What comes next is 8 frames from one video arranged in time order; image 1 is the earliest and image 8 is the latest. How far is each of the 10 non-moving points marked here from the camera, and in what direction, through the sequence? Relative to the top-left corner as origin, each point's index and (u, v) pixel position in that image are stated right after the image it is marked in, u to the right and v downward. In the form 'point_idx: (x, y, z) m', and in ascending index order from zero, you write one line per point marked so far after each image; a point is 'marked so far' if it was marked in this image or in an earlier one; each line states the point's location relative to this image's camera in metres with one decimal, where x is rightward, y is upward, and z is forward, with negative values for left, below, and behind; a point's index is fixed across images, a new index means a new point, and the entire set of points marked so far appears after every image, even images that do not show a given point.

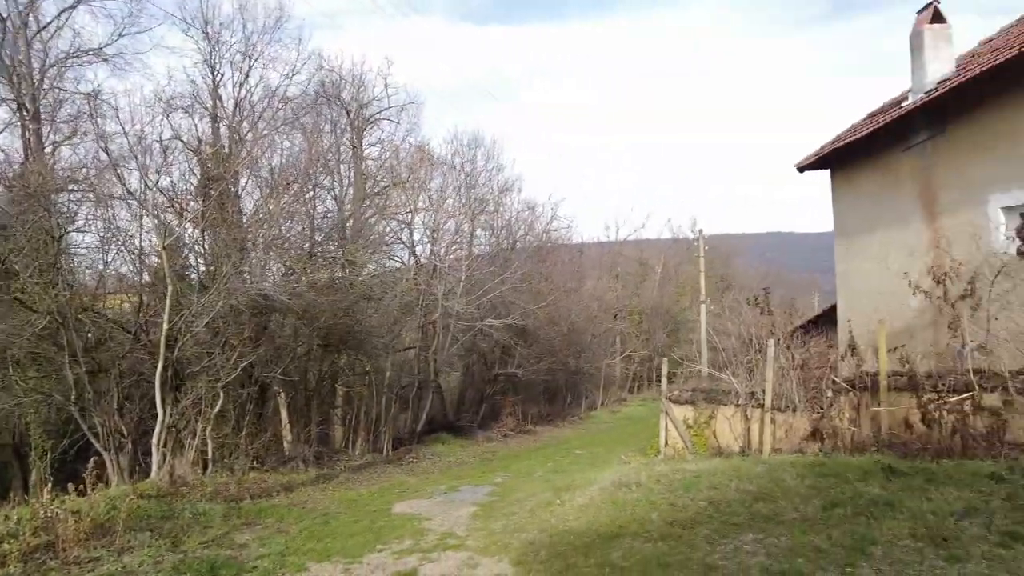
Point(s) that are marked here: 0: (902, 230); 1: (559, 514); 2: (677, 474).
0: (+6.3, +0.9, +10.6) m
1: (+0.5, -2.4, +7.0) m
2: (+1.9, -2.1, +7.6) m
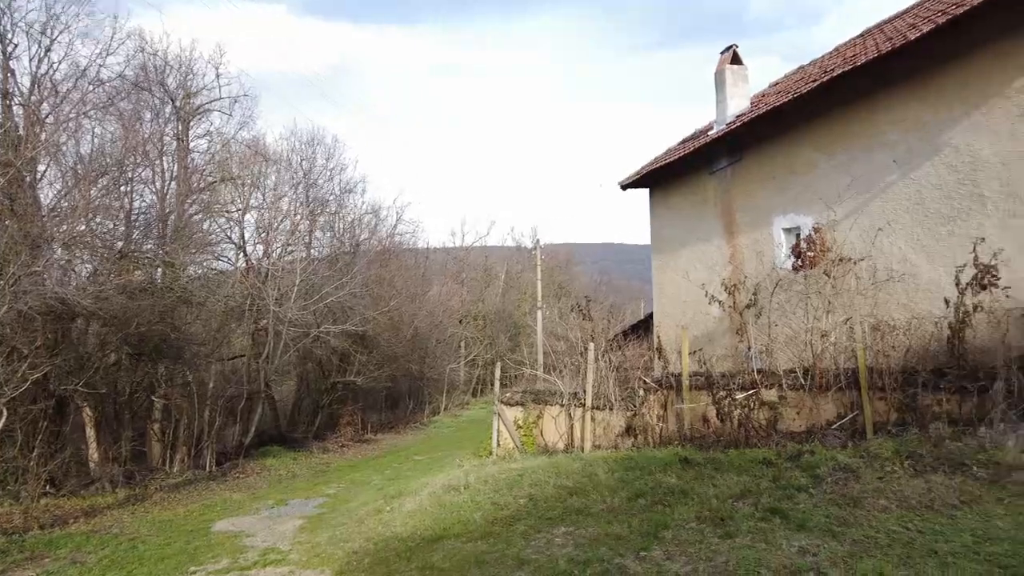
0: (+3.6, +0.7, +11.8) m
1: (-1.3, -2.5, +7.0) m
2: (-0.1, -2.2, +7.9) m
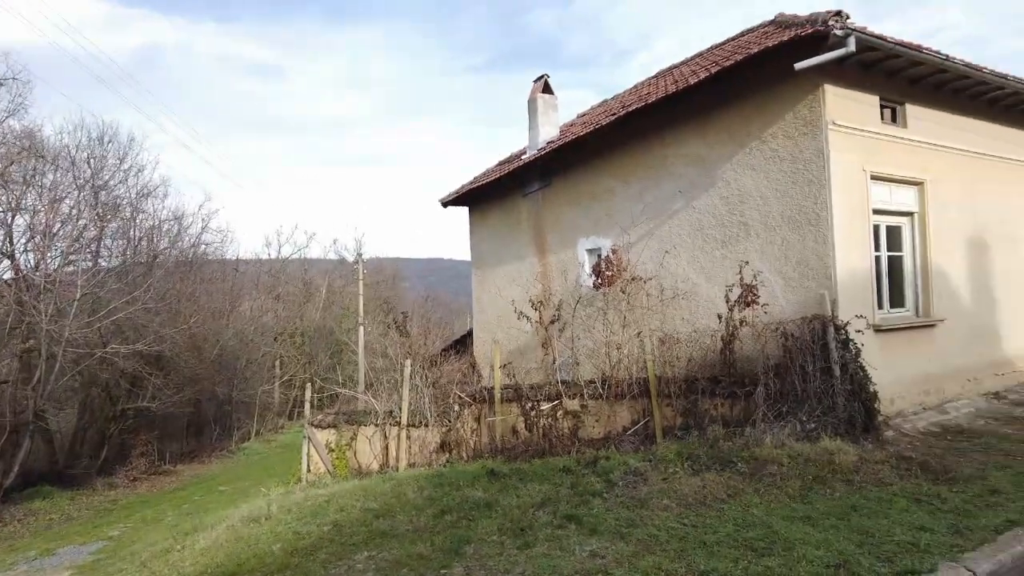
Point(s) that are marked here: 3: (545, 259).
0: (+0.3, +0.4, +12.3) m
1: (-3.2, -2.6, +6.3) m
2: (-2.3, -2.4, +7.5) m
3: (+0.6, +0.5, +11.8) m
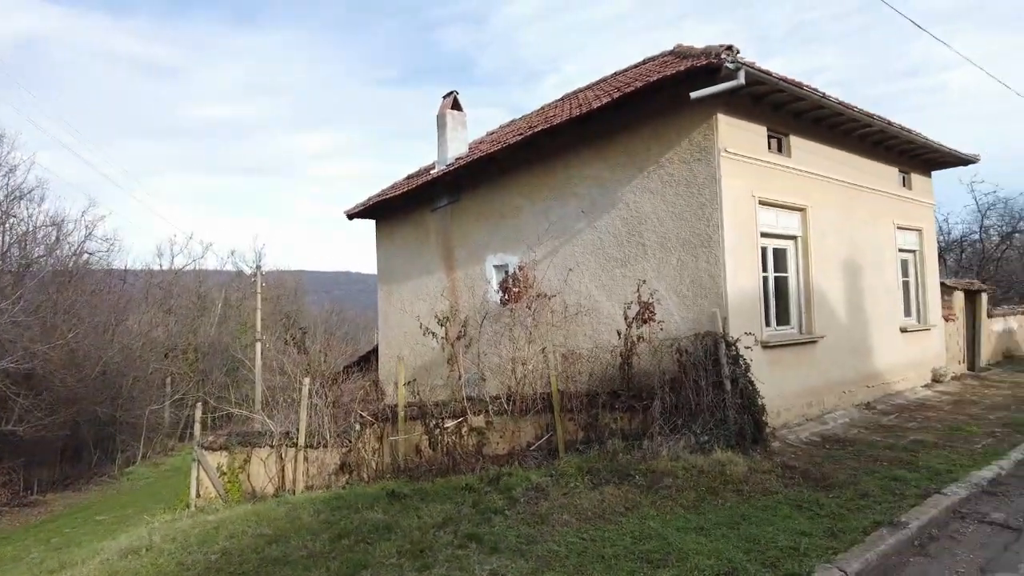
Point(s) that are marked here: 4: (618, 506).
0: (-1.5, +0.1, +12.2) m
1: (-4.1, -2.7, +5.7) m
2: (-3.3, -2.6, +7.0) m
3: (-1.1, +0.2, +11.8) m
4: (+0.9, -1.8, +5.4) m
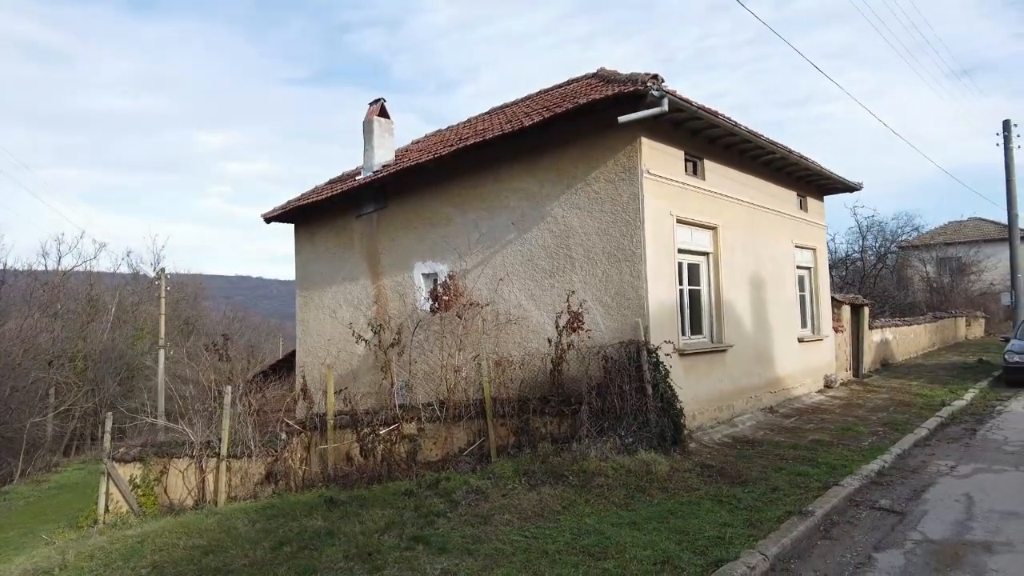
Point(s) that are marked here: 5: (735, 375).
0: (-2.8, 0.0, +12.2) m
1: (-4.7, -2.8, +5.3) m
2: (-4.0, -2.6, +6.7) m
3: (-2.4, +0.1, +11.8) m
4: (+0.4, -1.9, +5.7) m
5: (+3.2, -1.2, +9.4) m
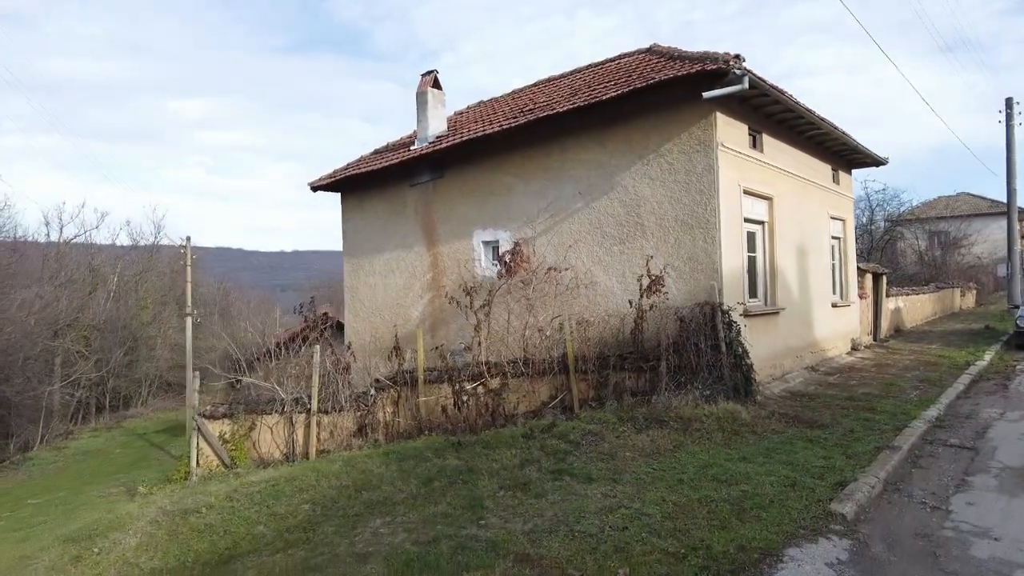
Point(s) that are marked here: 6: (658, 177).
0: (-1.9, +0.6, +12.7) m
1: (-3.5, -2.4, +5.9) m
2: (-2.9, -2.2, +7.3) m
3: (-1.4, +0.7, +12.3) m
4: (+1.5, -1.5, +6.4) m
5: (+4.2, -0.7, +10.2) m
6: (+2.0, +1.5, +9.1) m
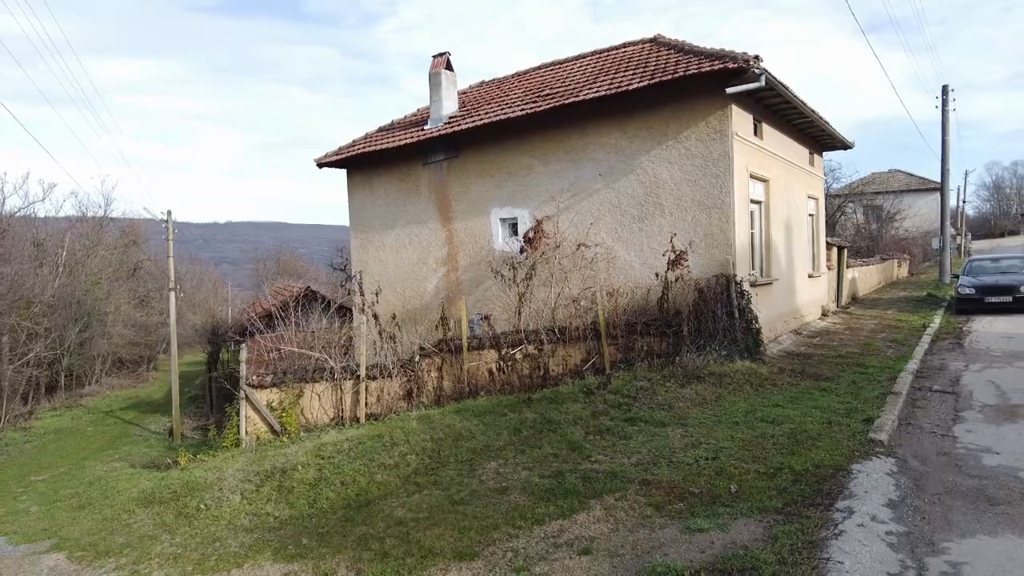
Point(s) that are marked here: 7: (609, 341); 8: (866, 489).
0: (-1.7, +1.2, +13.4) m
1: (-2.7, -2.2, +6.6) m
2: (-2.2, -1.9, +8.1) m
3: (-1.2, +1.2, +13.0) m
4: (+2.3, -1.2, +7.5) m
5: (+4.6, -0.3, +11.5) m
6: (+2.5, +1.9, +10.2) m
7: (+1.4, -0.8, +9.7) m
8: (+2.5, -1.4, +4.6) m
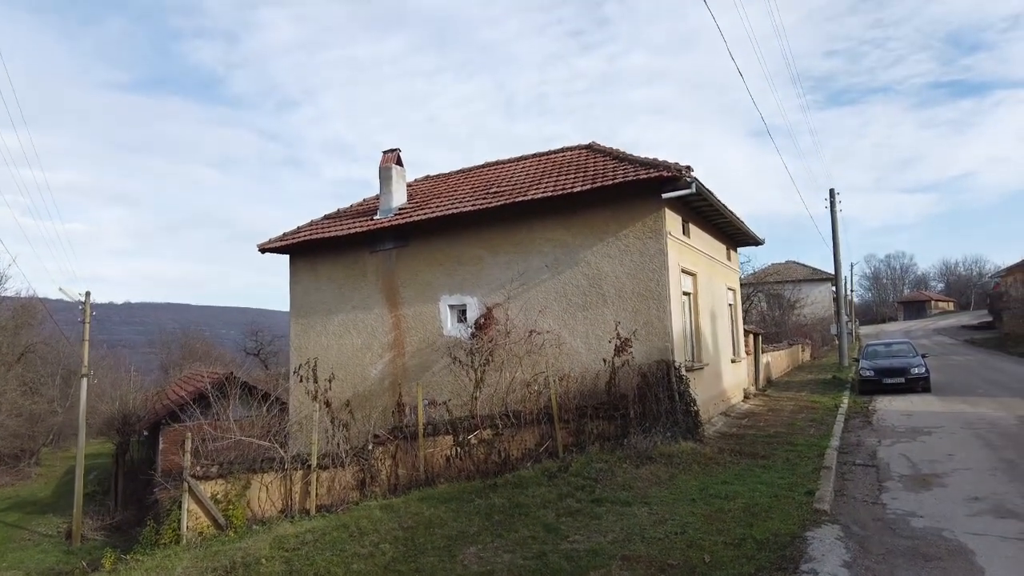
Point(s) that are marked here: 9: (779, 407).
0: (-2.8, -0.6, +13.6) m
1: (-2.9, -3.1, +6.4) m
2: (-2.7, -3.0, +7.9) m
3: (-2.3, -0.5, +13.3) m
4: (+1.9, -2.3, +8.1) m
5: (+3.7, -1.8, +12.4) m
6: (+1.8, +0.5, +11.1) m
7: (+0.8, -2.1, +10.1) m
8: (+2.5, -2.1, +5.2) m
9: (+5.8, -2.6, +14.4) m
